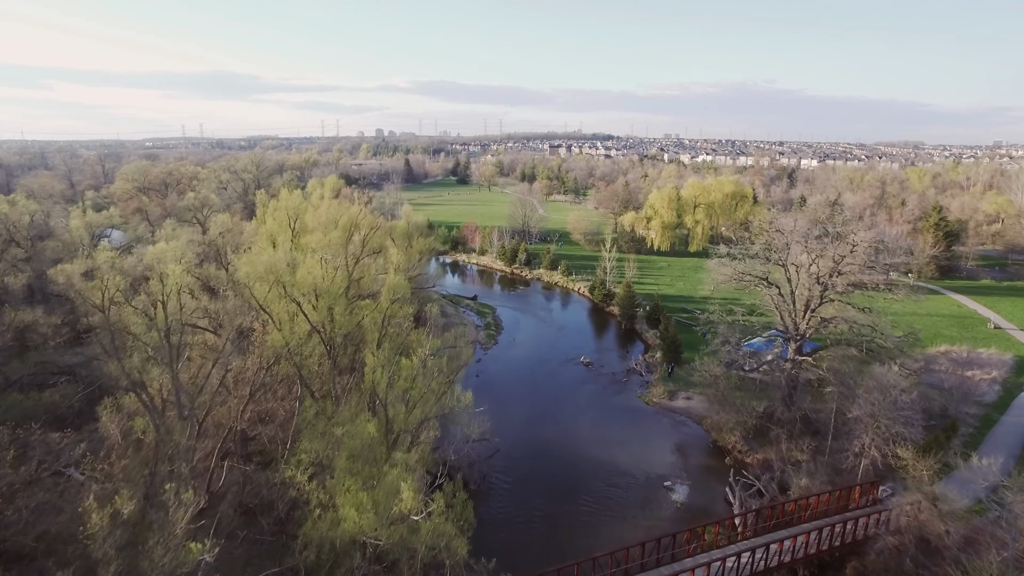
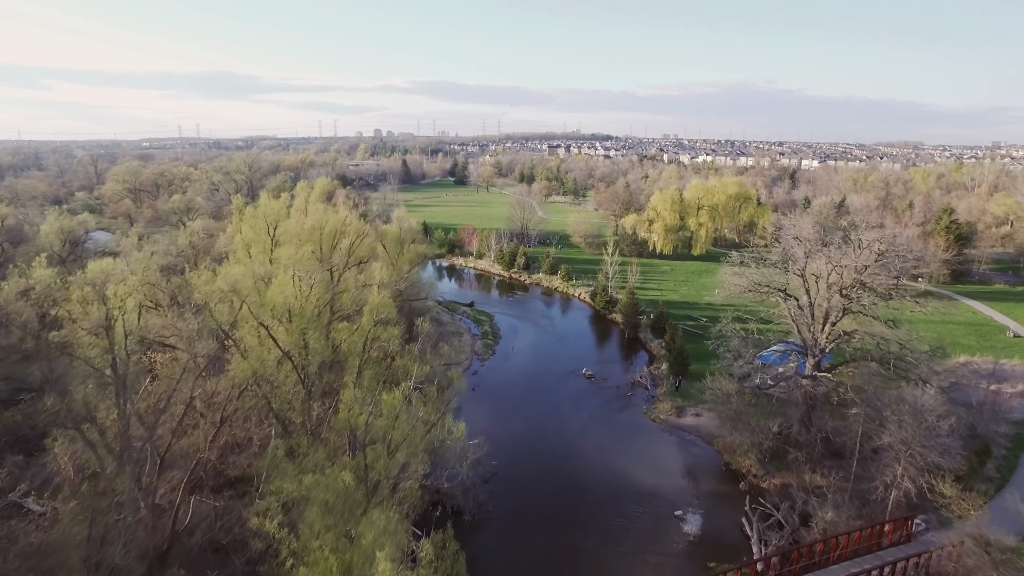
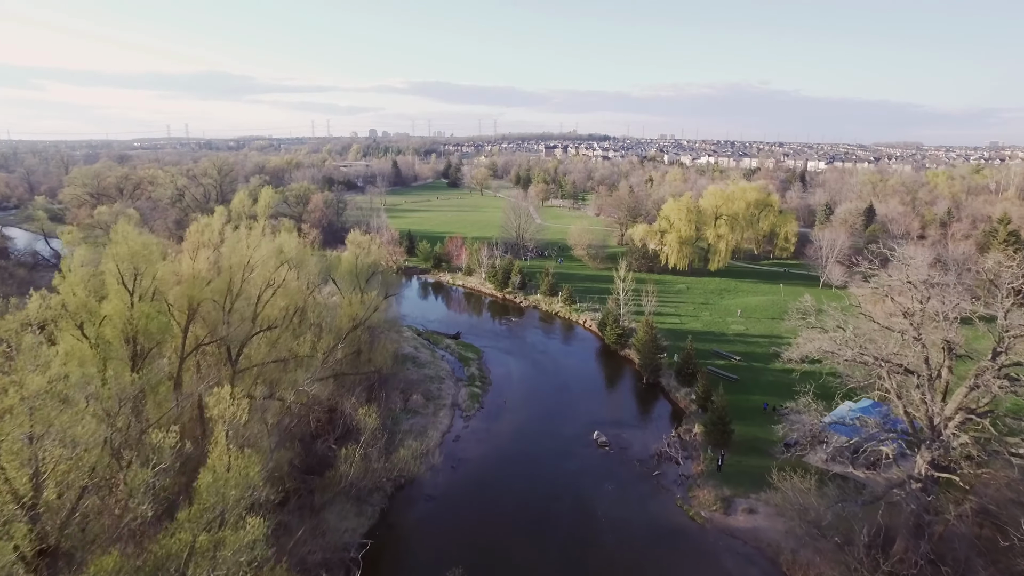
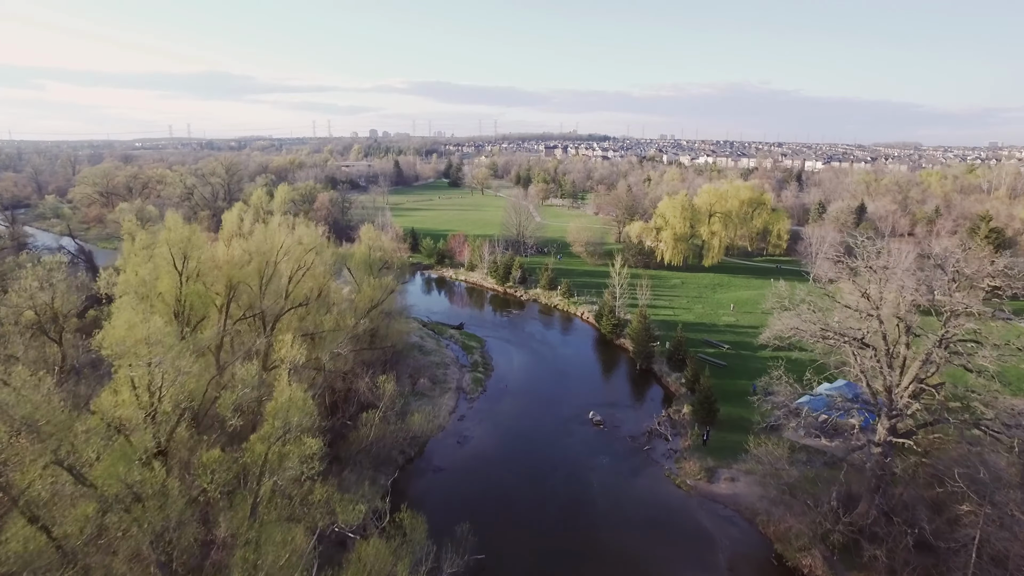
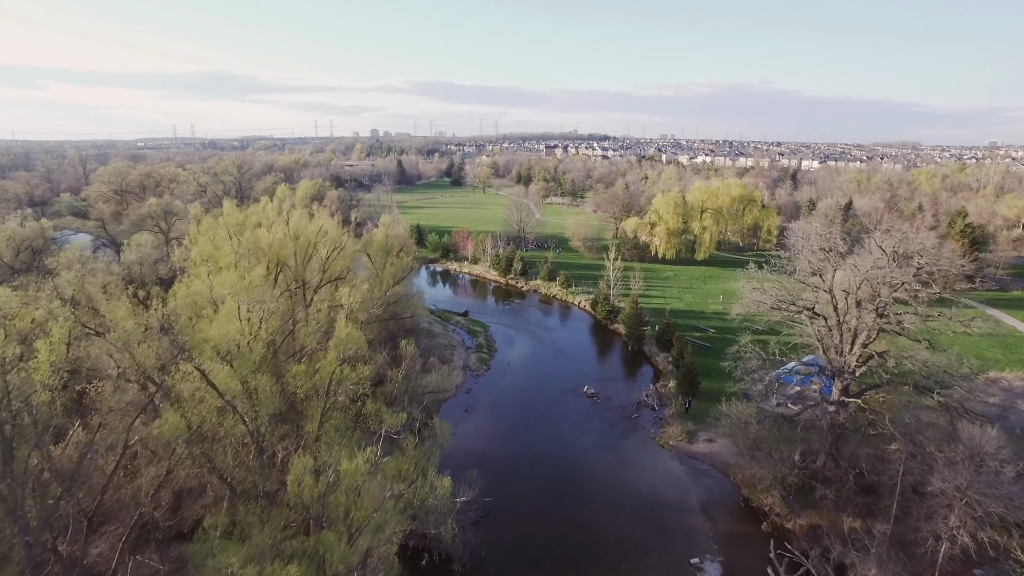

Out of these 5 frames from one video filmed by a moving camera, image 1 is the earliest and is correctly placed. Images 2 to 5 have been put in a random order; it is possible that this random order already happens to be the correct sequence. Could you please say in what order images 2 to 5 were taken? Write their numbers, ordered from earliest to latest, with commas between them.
2, 5, 4, 3
